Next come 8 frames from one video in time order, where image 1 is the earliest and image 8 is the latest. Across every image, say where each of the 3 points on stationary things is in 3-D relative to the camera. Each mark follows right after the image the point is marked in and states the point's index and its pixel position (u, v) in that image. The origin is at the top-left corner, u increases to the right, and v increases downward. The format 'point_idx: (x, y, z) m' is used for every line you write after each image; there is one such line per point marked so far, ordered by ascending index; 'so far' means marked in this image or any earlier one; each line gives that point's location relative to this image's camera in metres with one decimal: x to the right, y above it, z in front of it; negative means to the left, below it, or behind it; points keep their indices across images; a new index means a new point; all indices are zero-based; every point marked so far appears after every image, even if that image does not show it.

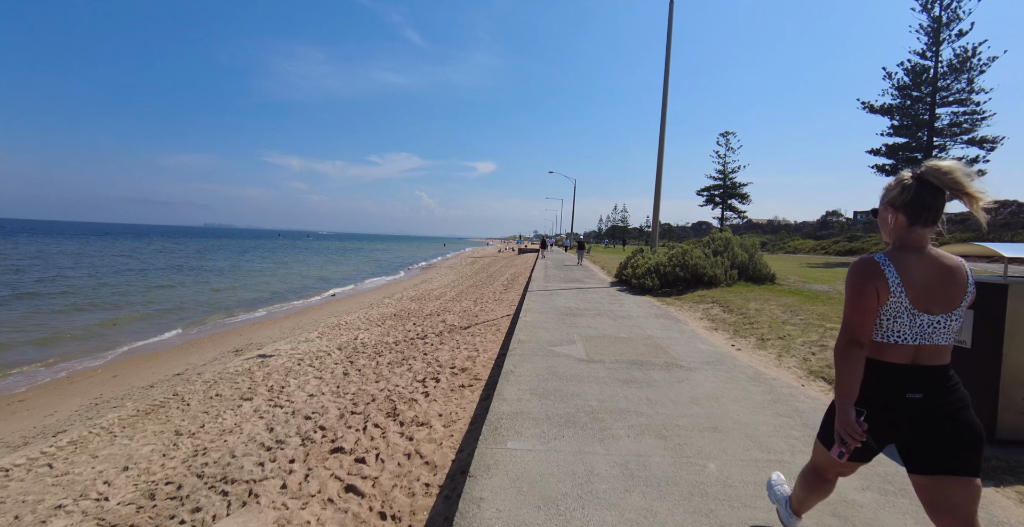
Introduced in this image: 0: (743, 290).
0: (+5.3, -0.6, +9.4) m
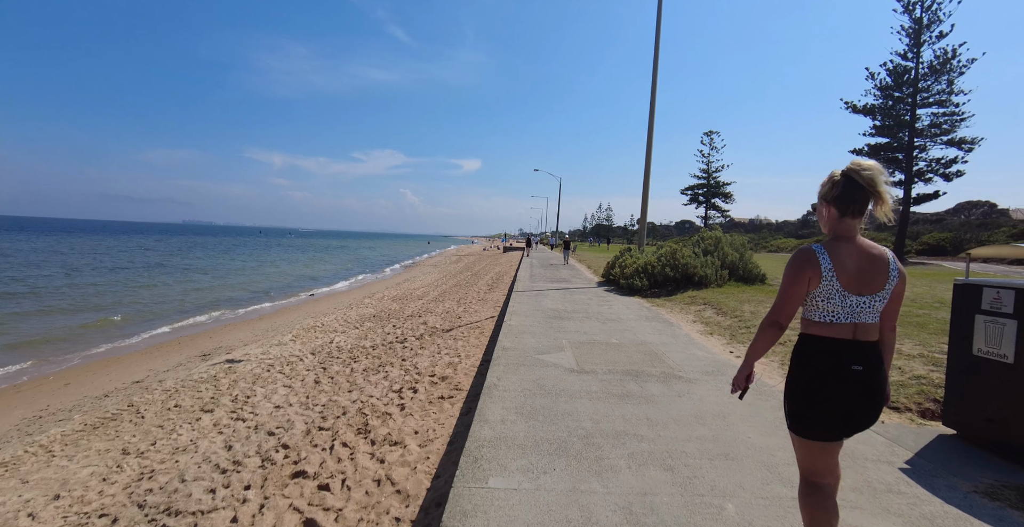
0: (+5.0, -0.6, +9.2) m
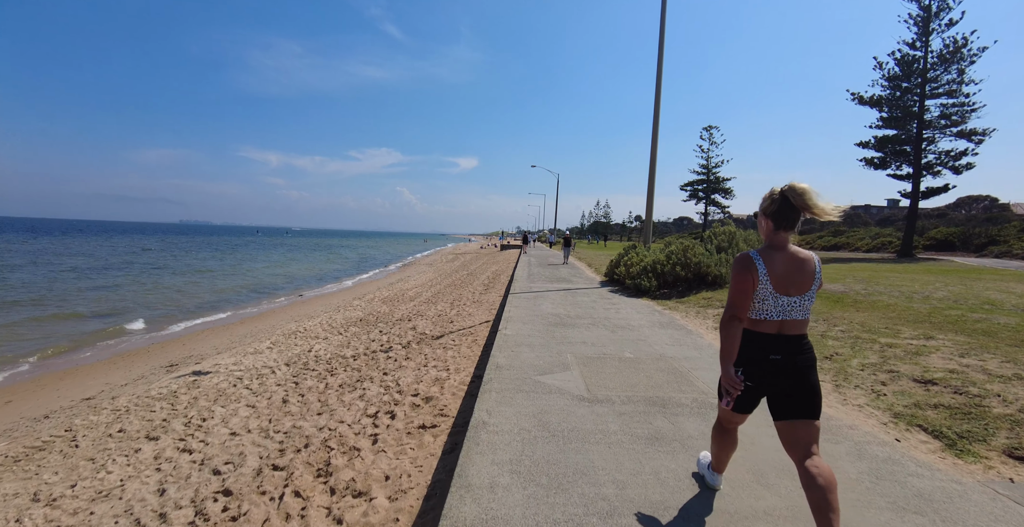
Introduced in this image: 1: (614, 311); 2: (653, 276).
0: (+4.9, -0.6, +8.4) m
1: (+1.8, -0.8, +7.0) m
2: (+3.2, -0.3, +9.1) m
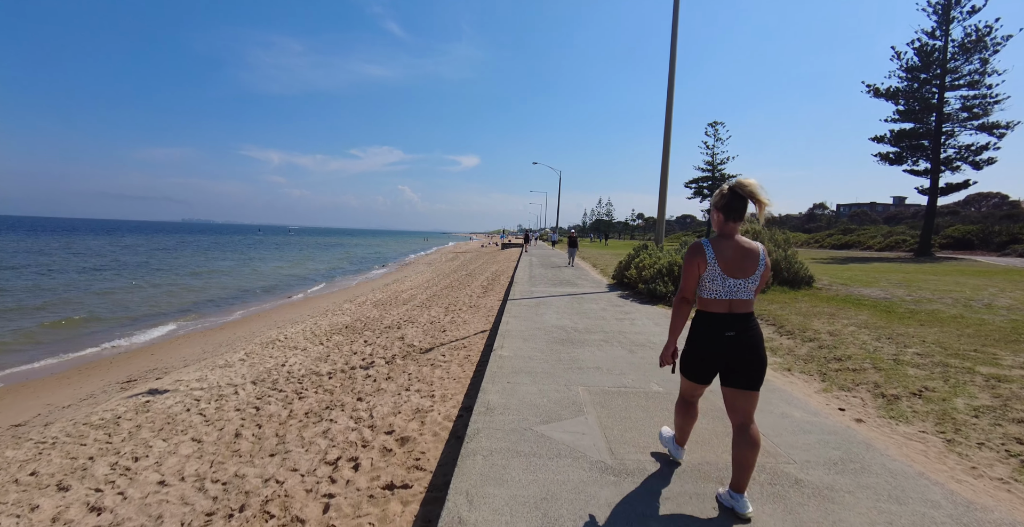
0: (+4.9, -0.6, +7.4) m
1: (+1.7, -0.9, +6.0) m
2: (+3.1, -0.3, +8.2) m
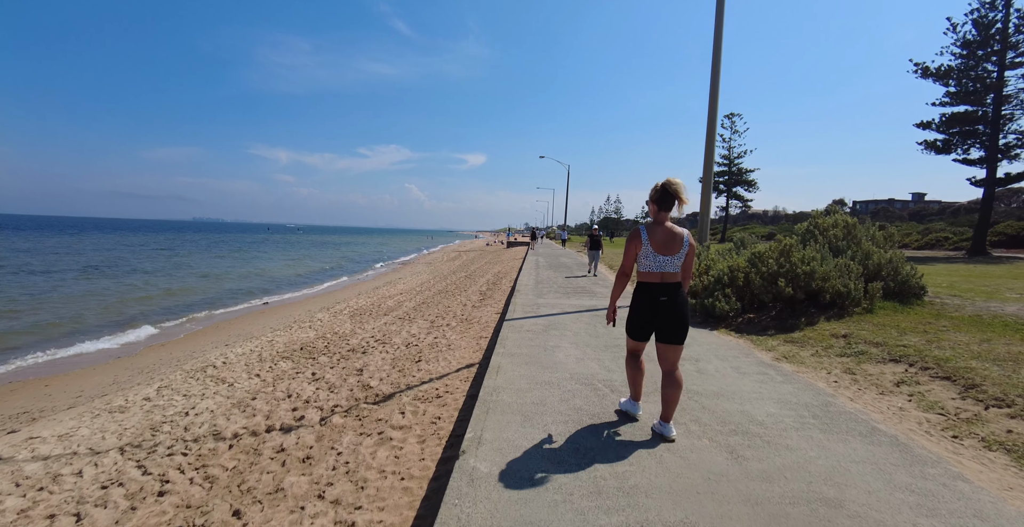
0: (+4.9, -0.7, +5.0) m
1: (+1.7, -1.0, +3.7) m
2: (+3.1, -0.4, +5.8) m
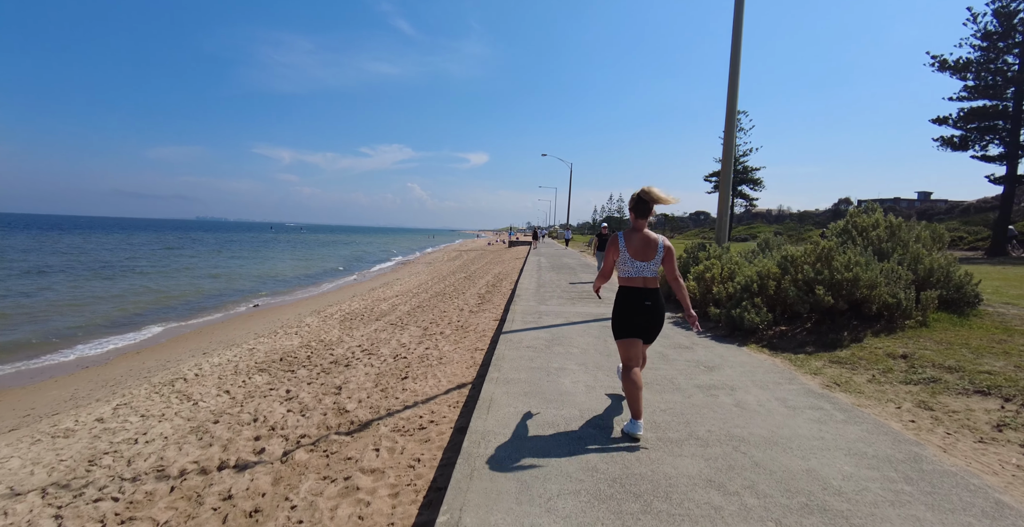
0: (+4.8, -0.8, +4.3) m
1: (+1.6, -1.0, +2.9) m
2: (+3.1, -0.5, +5.1) m
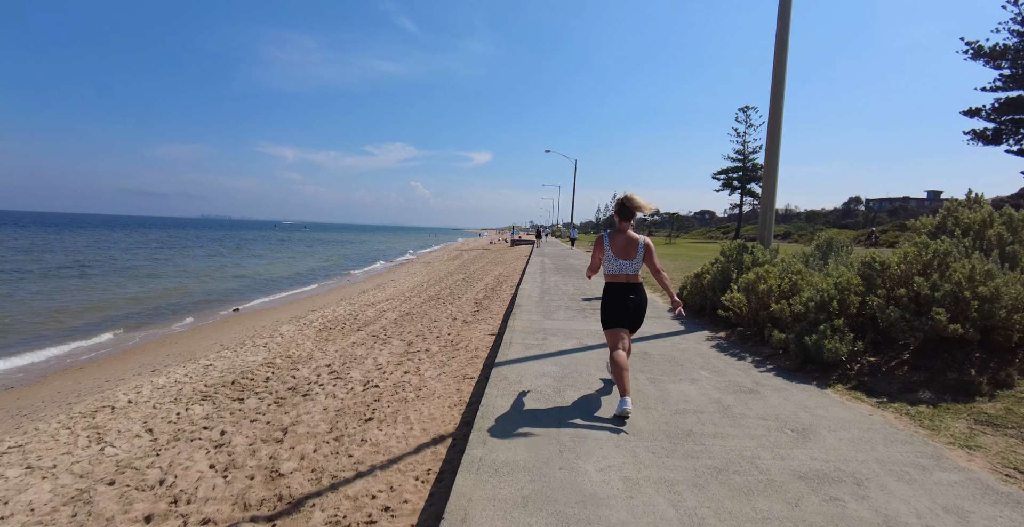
0: (+4.8, -0.9, +2.9) m
1: (+1.6, -1.1, +1.6) m
2: (+3.1, -0.6, +3.7) m
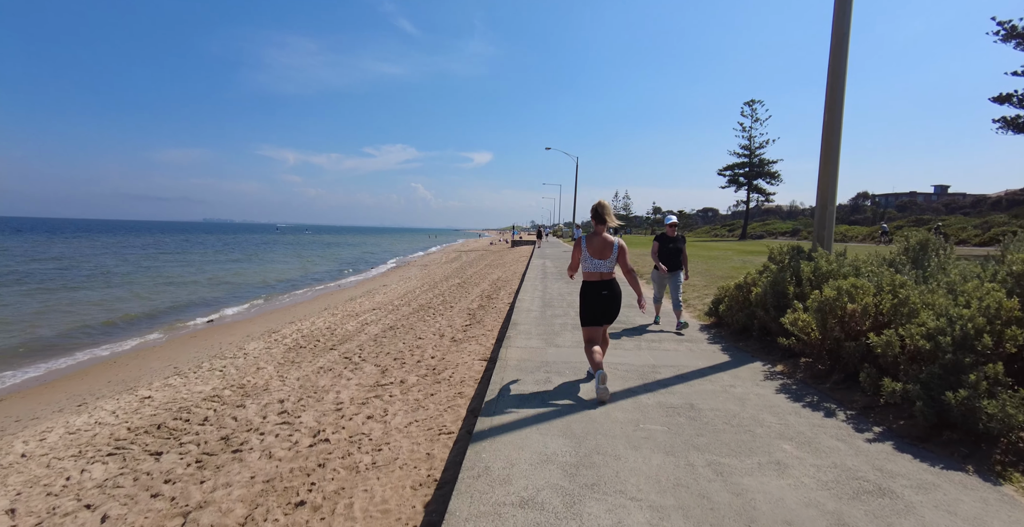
0: (+4.7, -0.9, +1.6) m
1: (+1.5, -1.2, +0.3) m
2: (+3.0, -0.7, +2.4) m
